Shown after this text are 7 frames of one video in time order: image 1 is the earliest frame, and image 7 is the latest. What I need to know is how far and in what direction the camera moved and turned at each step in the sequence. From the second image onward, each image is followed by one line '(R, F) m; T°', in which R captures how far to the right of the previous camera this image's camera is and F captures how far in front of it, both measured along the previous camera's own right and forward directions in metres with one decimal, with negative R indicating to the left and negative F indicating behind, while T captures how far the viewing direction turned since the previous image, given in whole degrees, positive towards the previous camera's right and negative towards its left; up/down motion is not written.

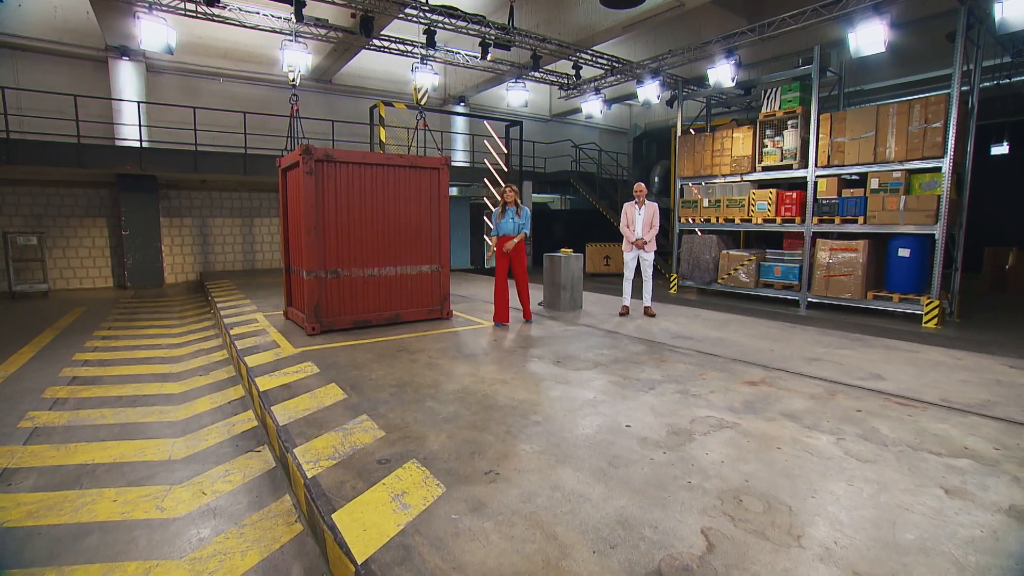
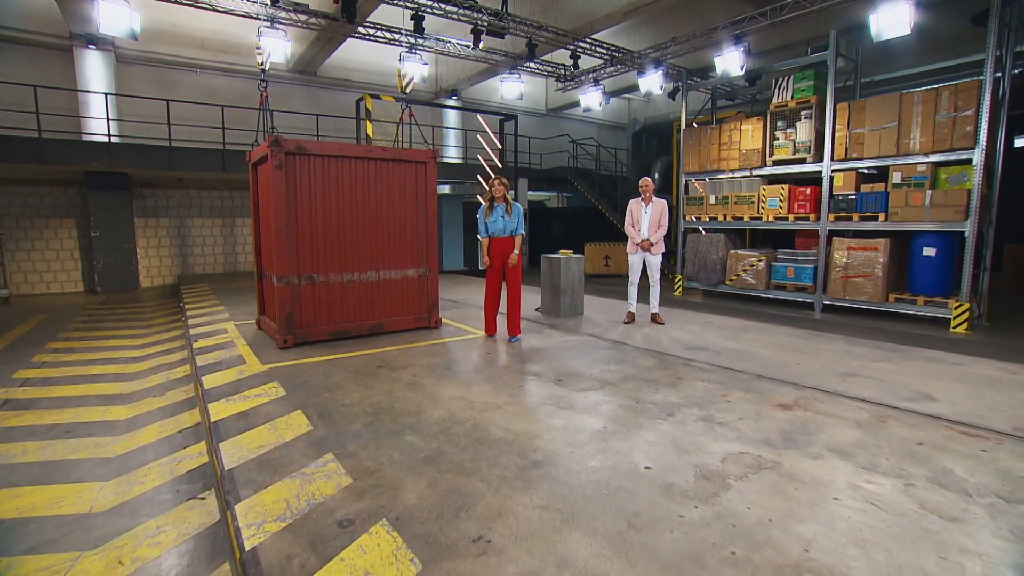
(0.0, +0.7) m; 0°
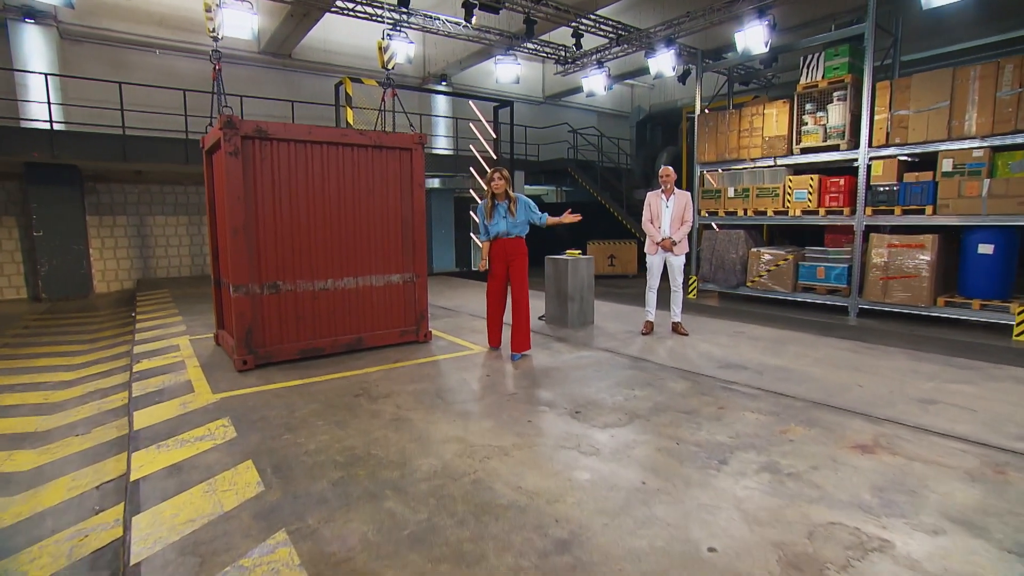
(-0.1, +0.9) m; +1°
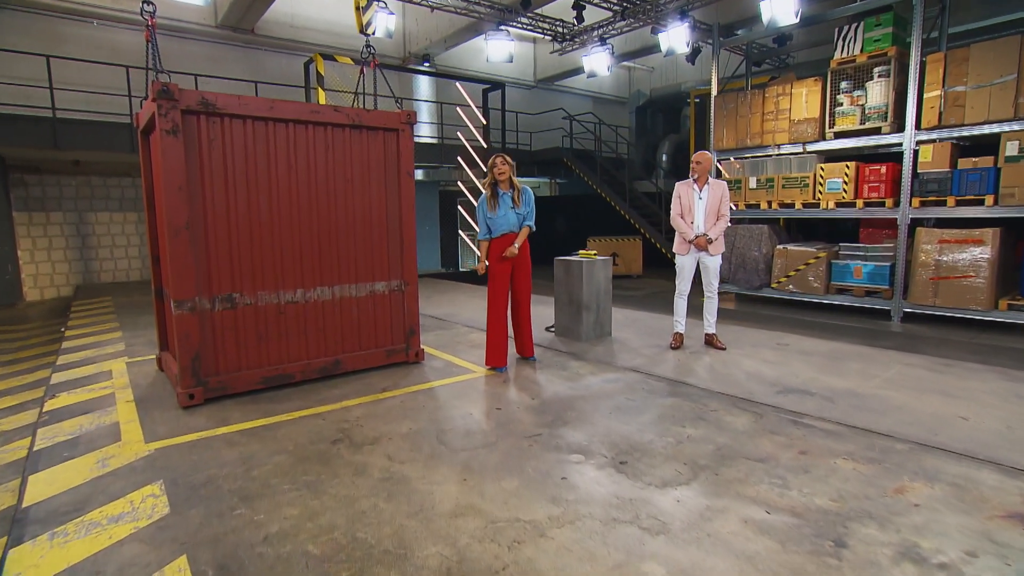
(-0.2, +1.0) m; +2°
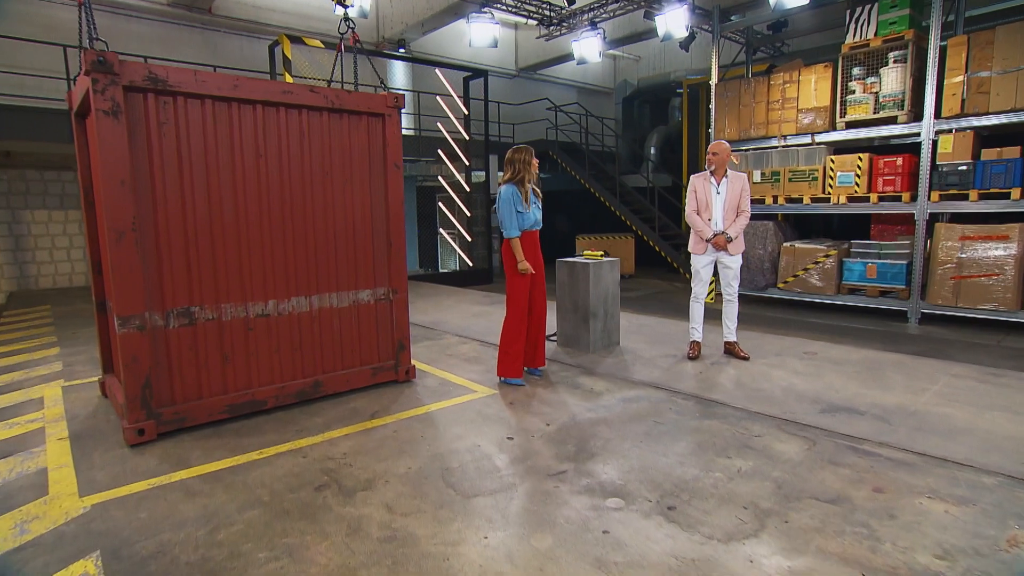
(-0.2, +0.6) m; +3°
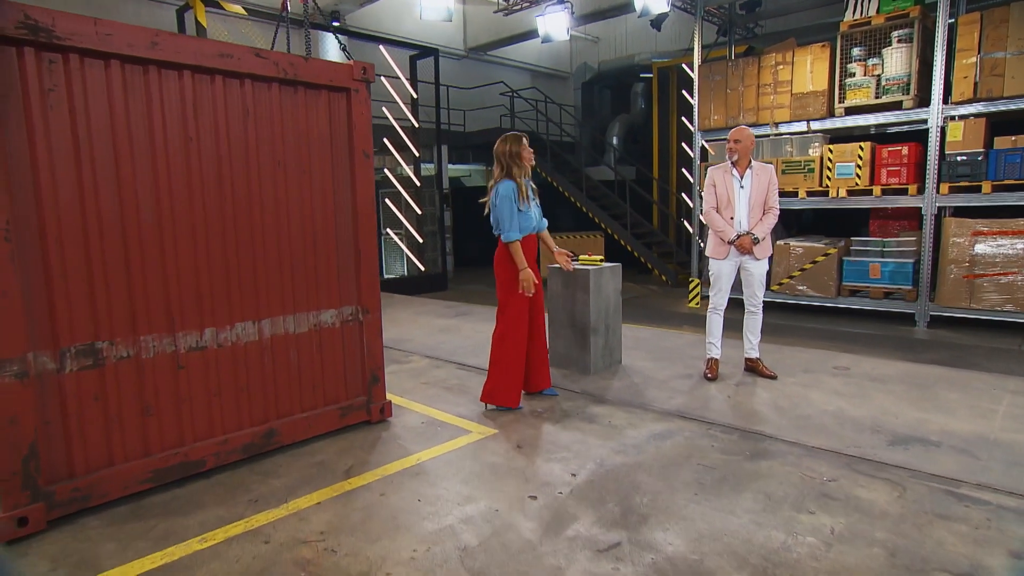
(-0.3, +0.8) m; +6°
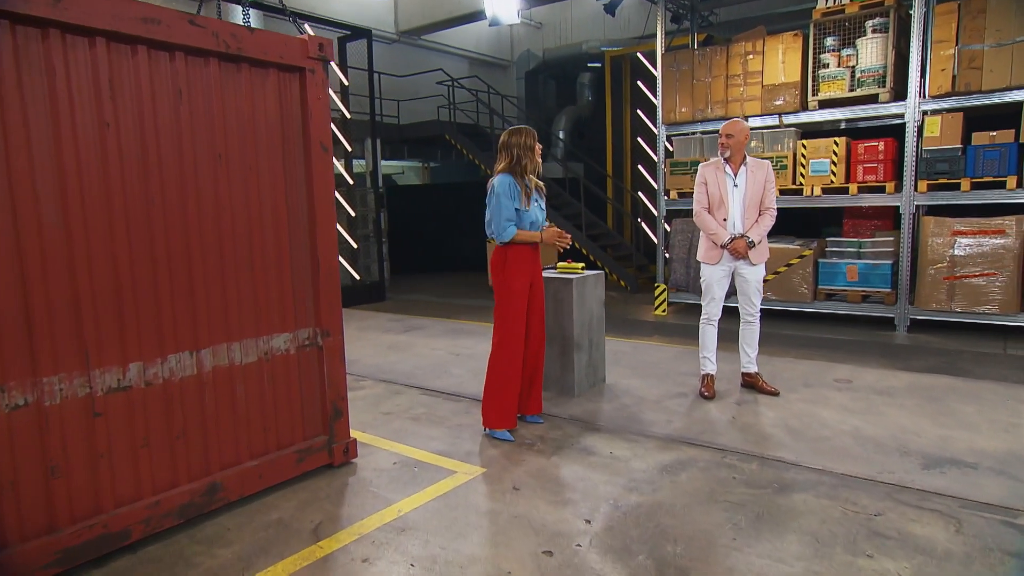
(-0.2, +0.5) m; +6°
